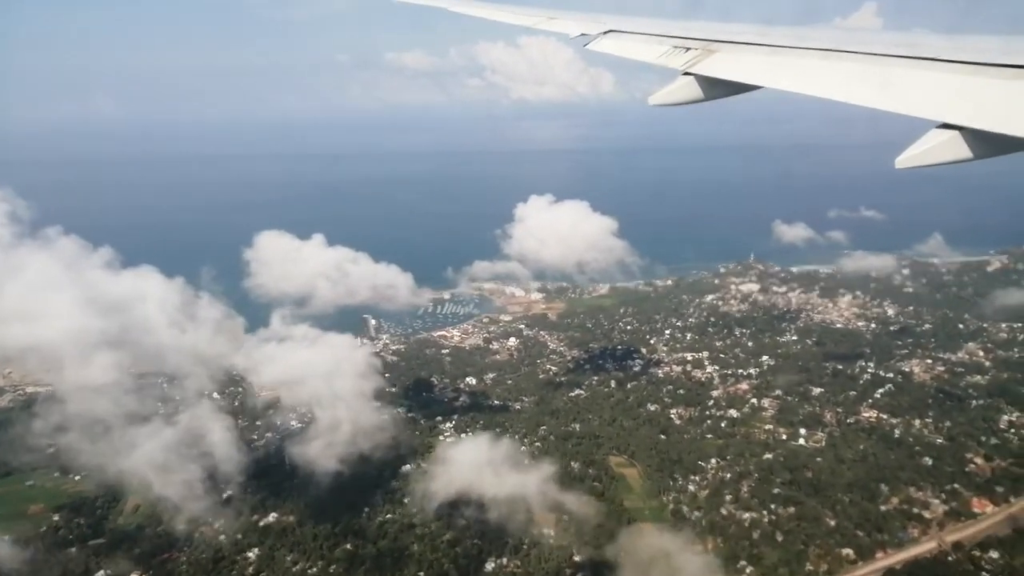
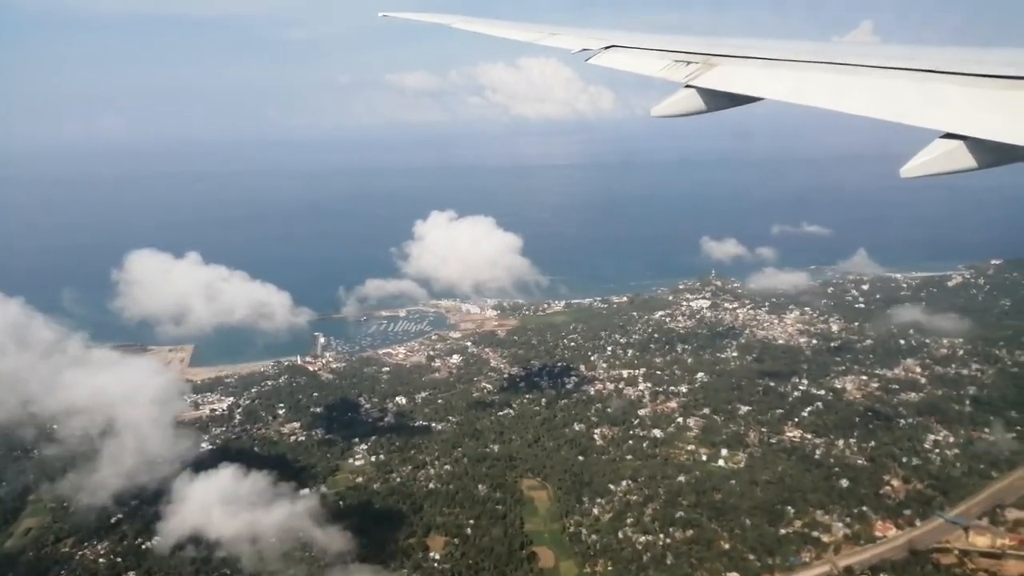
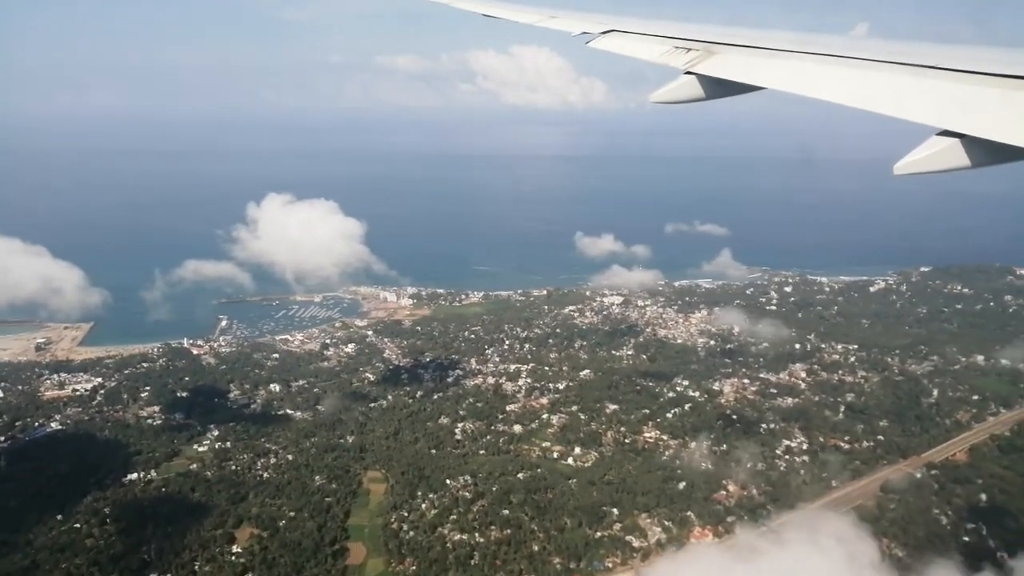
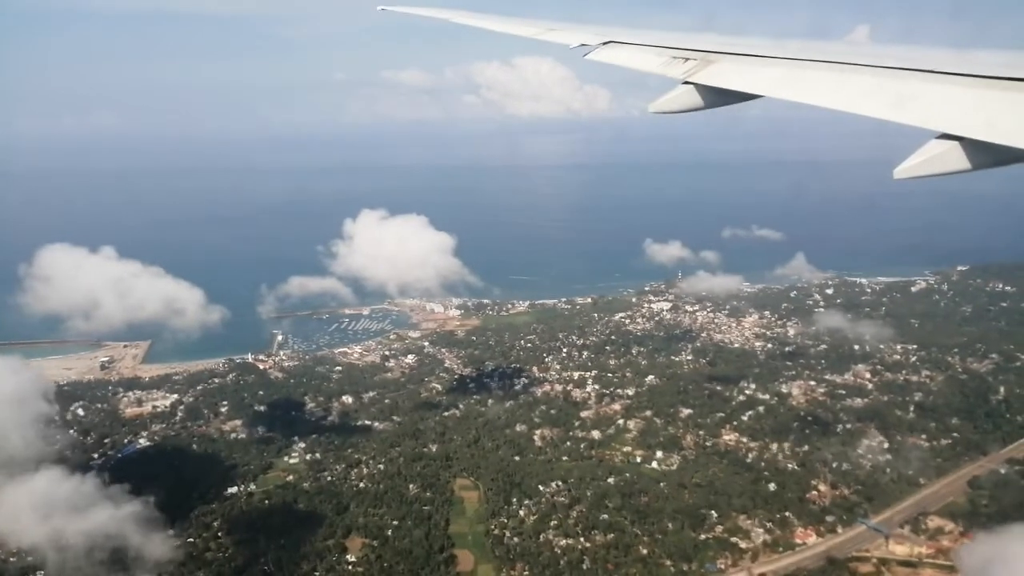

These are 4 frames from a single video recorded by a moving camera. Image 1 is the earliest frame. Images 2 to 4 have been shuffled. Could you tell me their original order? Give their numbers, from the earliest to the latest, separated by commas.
2, 4, 3
